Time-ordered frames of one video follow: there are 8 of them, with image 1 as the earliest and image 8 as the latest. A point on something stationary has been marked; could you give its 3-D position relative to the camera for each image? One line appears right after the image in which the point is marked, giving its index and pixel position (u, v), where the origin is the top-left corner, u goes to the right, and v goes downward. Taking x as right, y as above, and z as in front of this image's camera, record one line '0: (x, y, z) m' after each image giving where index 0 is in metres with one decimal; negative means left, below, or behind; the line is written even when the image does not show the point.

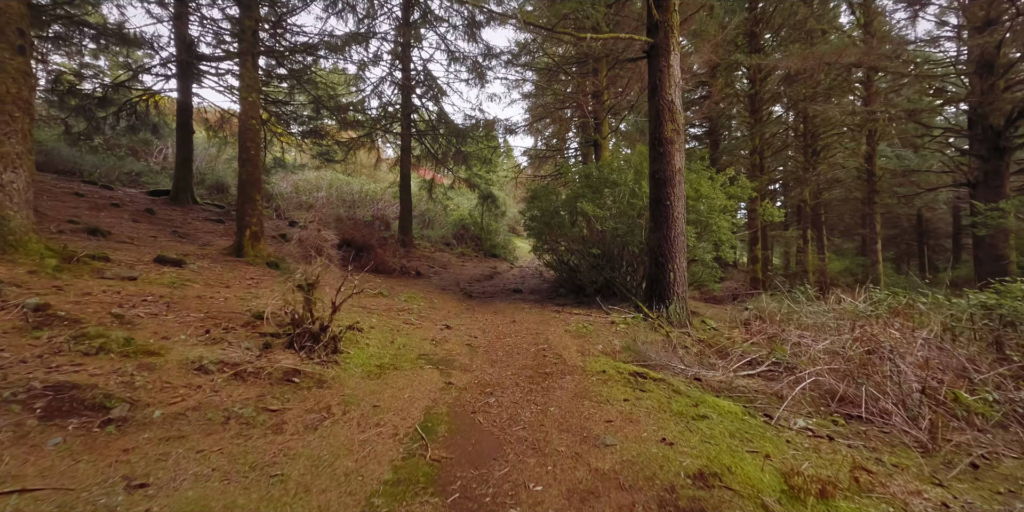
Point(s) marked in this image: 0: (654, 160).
0: (+1.8, +1.2, +5.3) m
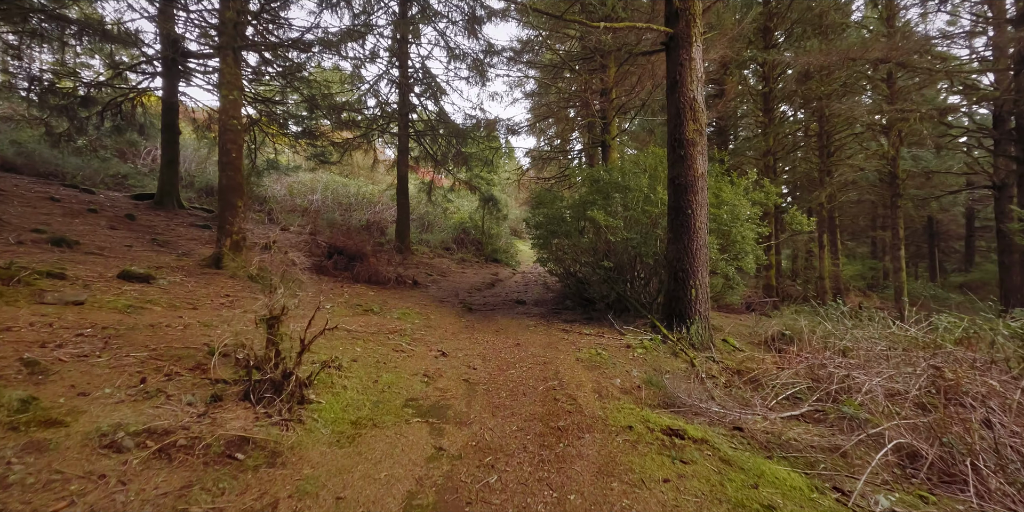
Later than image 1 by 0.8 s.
0: (+1.8, +1.0, +4.7) m
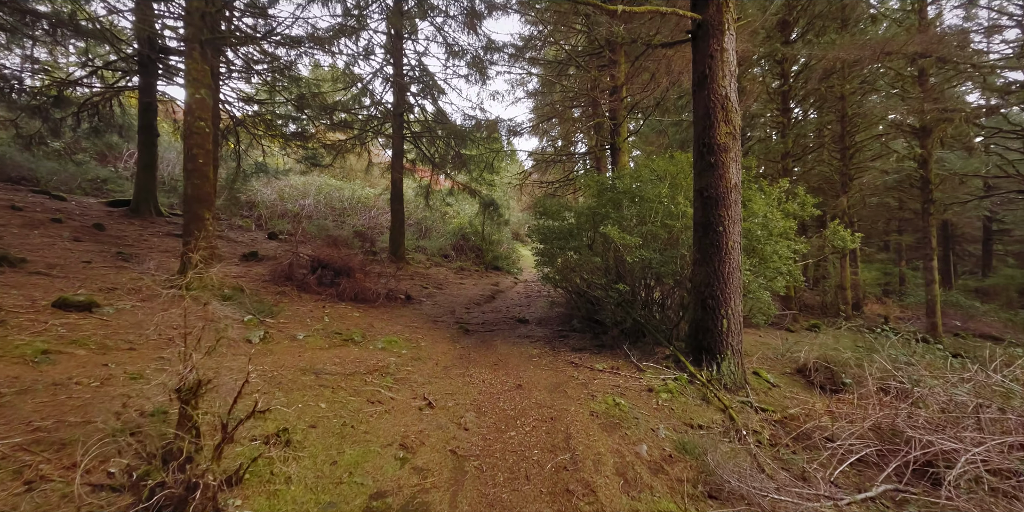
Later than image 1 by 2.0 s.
0: (+1.8, +0.8, +4.1) m
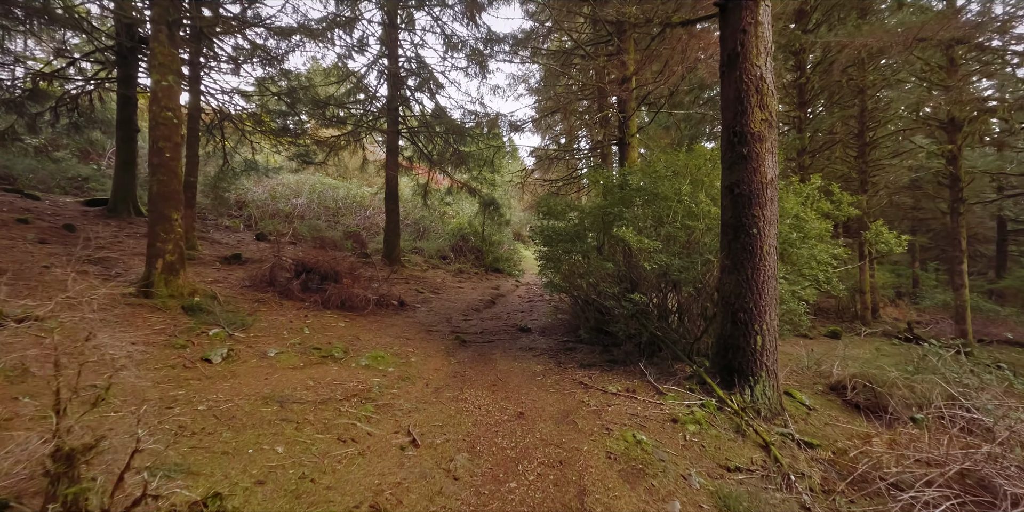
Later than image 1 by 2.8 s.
0: (+1.8, +0.8, +3.5) m
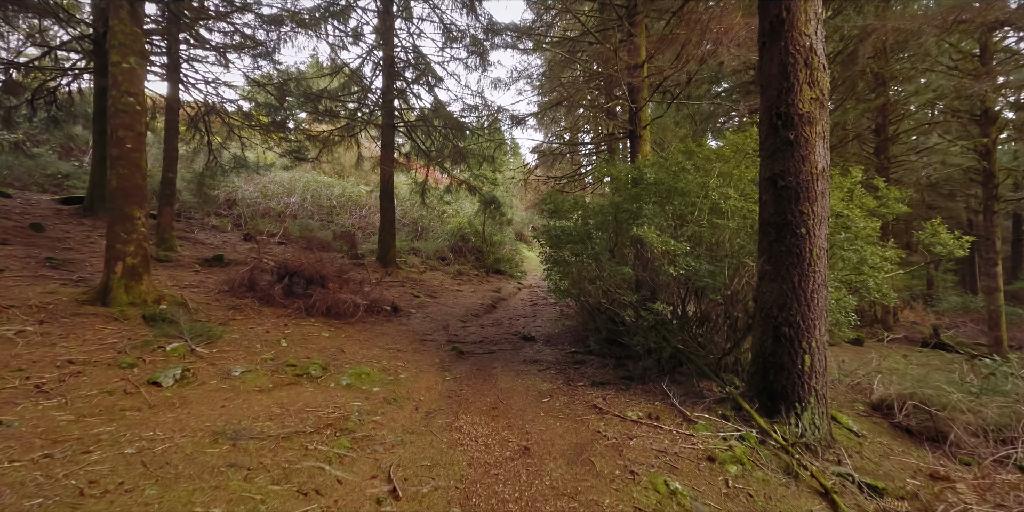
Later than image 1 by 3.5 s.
0: (+1.9, +0.7, +3.0) m
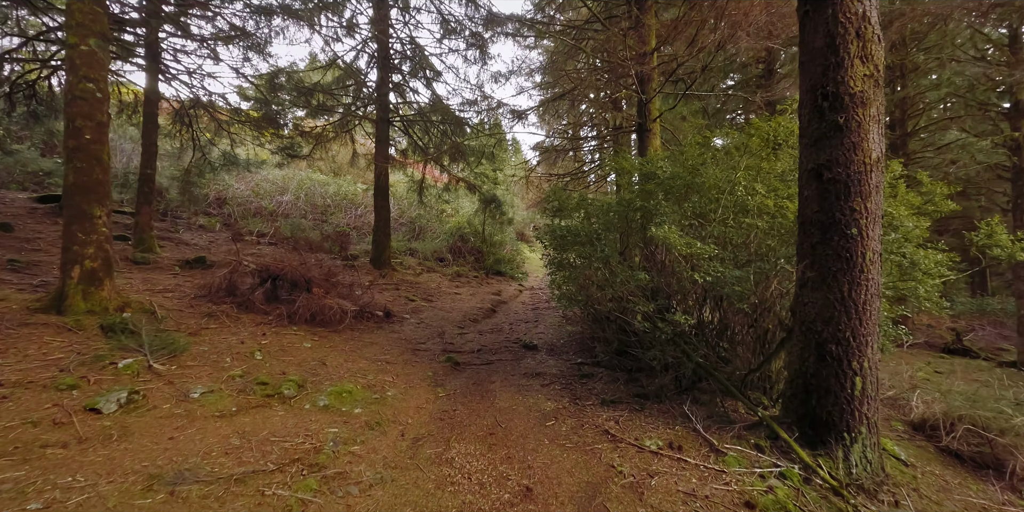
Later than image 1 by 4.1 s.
0: (+1.9, +0.7, +2.6) m
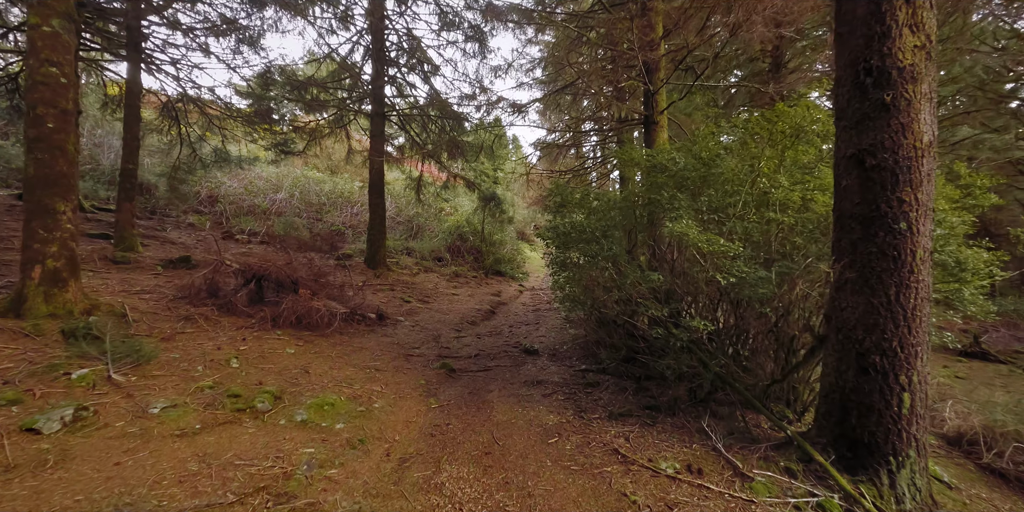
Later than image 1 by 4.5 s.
0: (+1.8, +0.7, +2.2) m
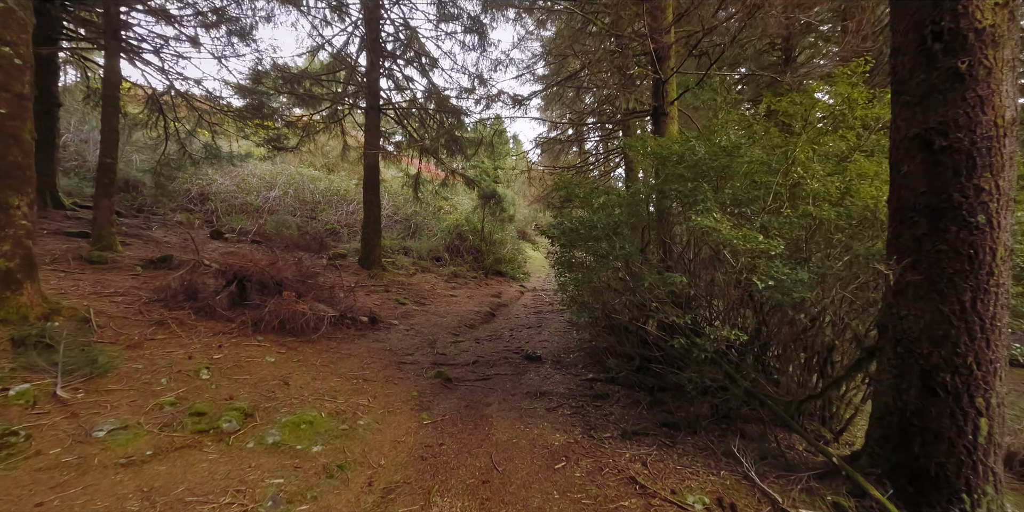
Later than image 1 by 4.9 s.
0: (+1.9, +0.7, +1.9) m
